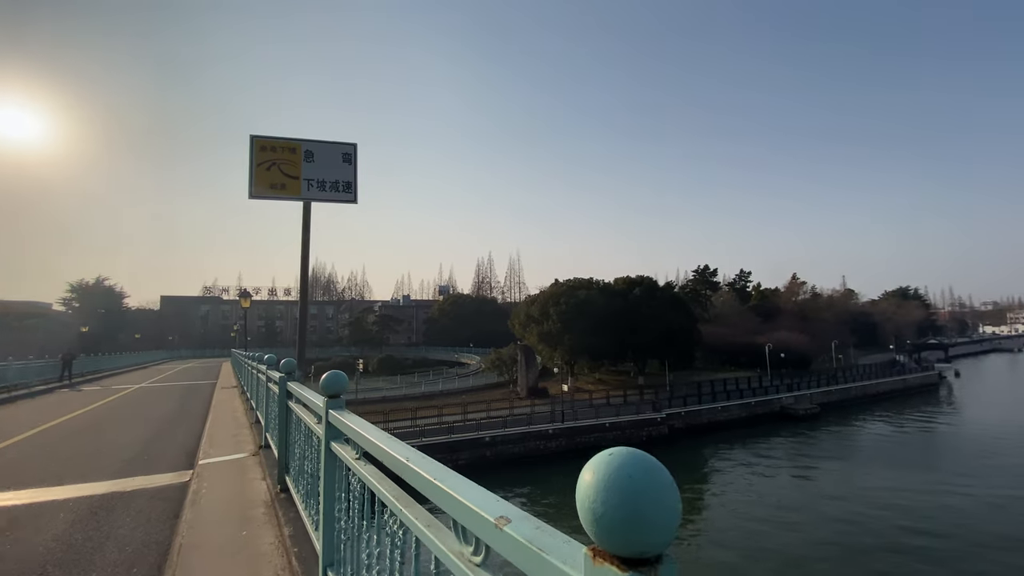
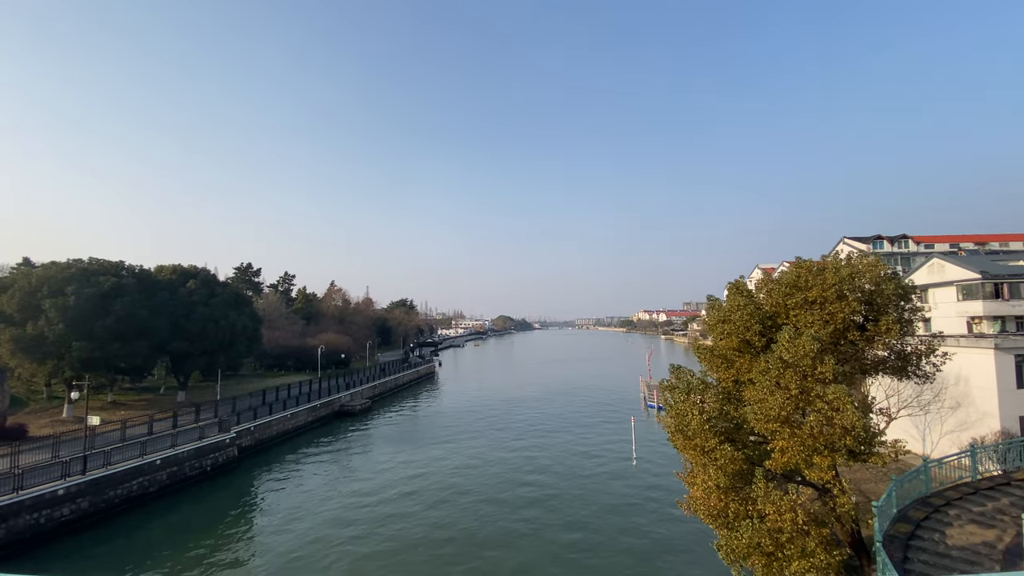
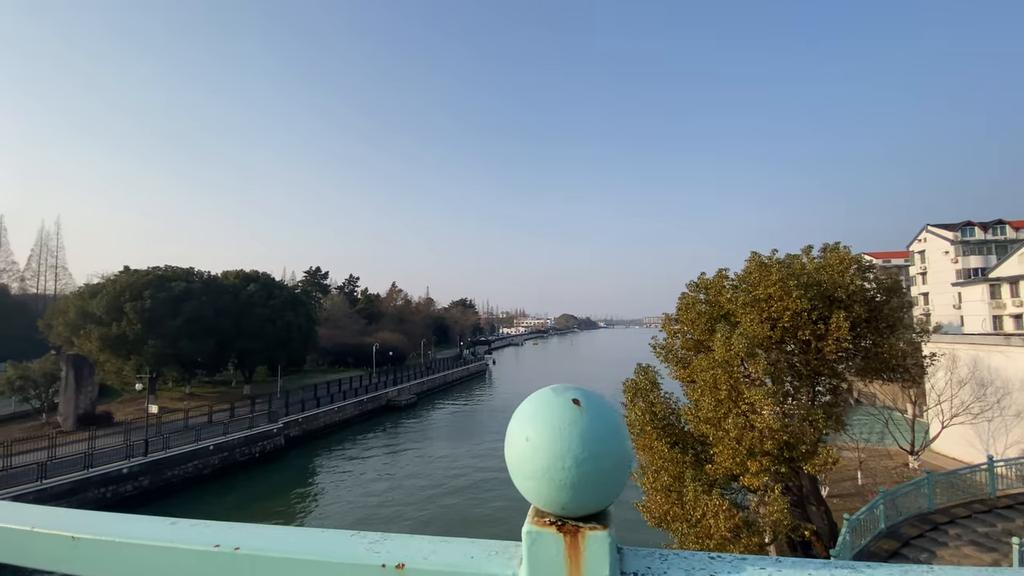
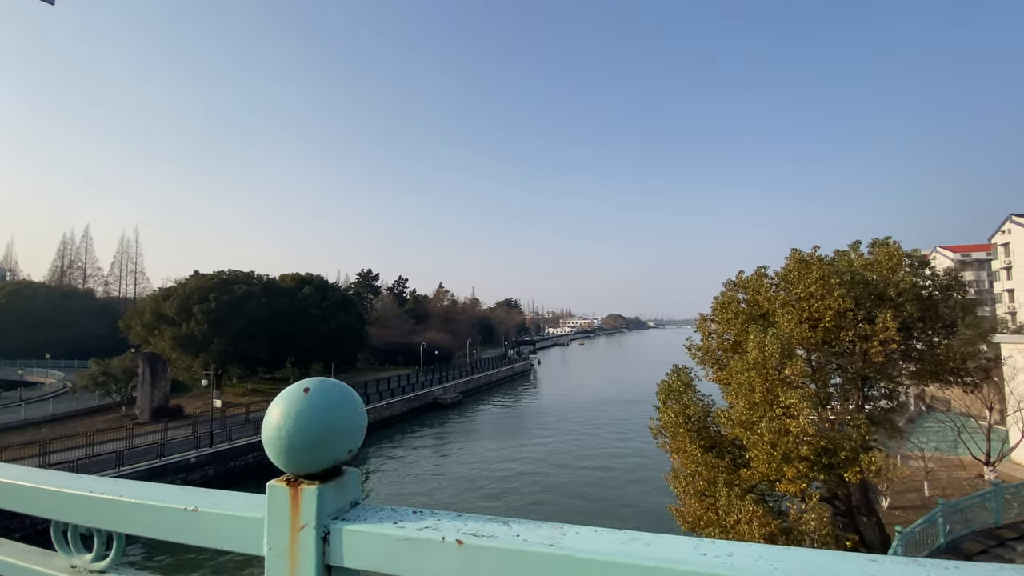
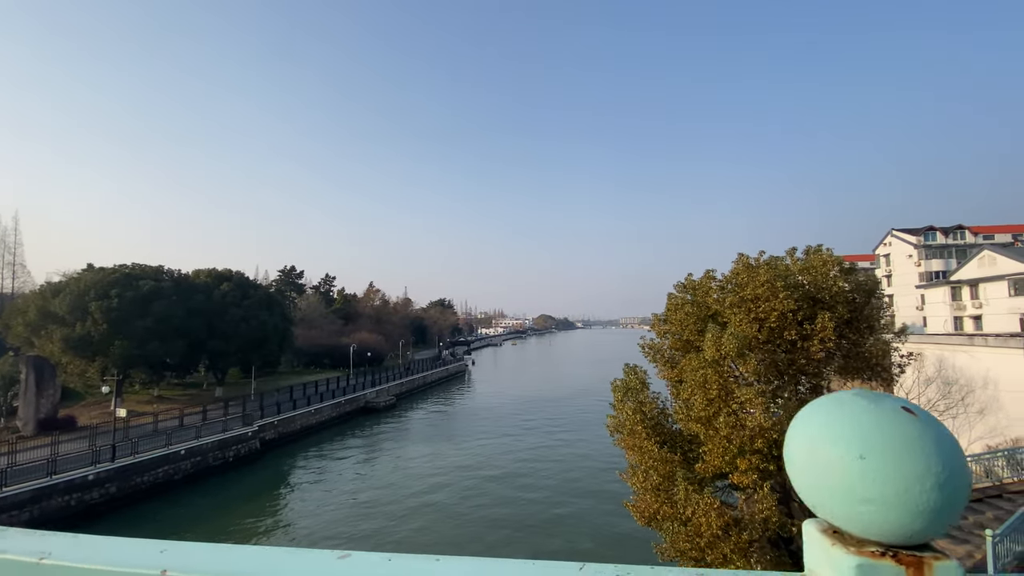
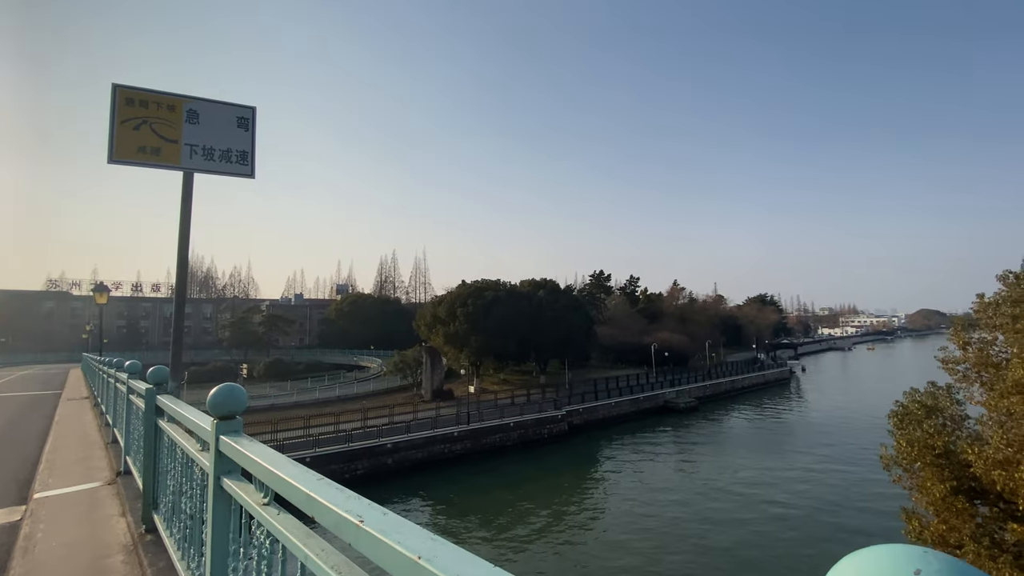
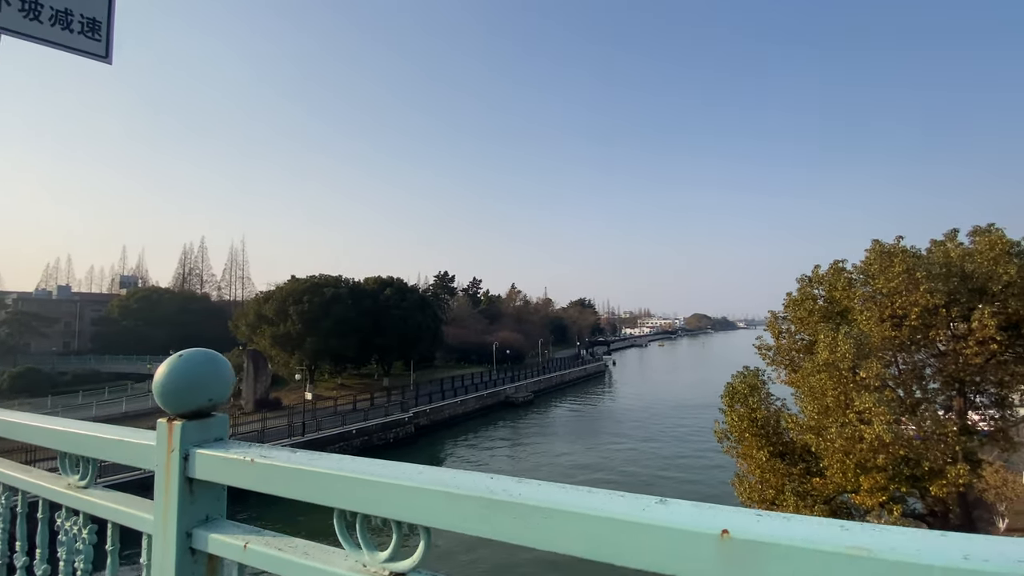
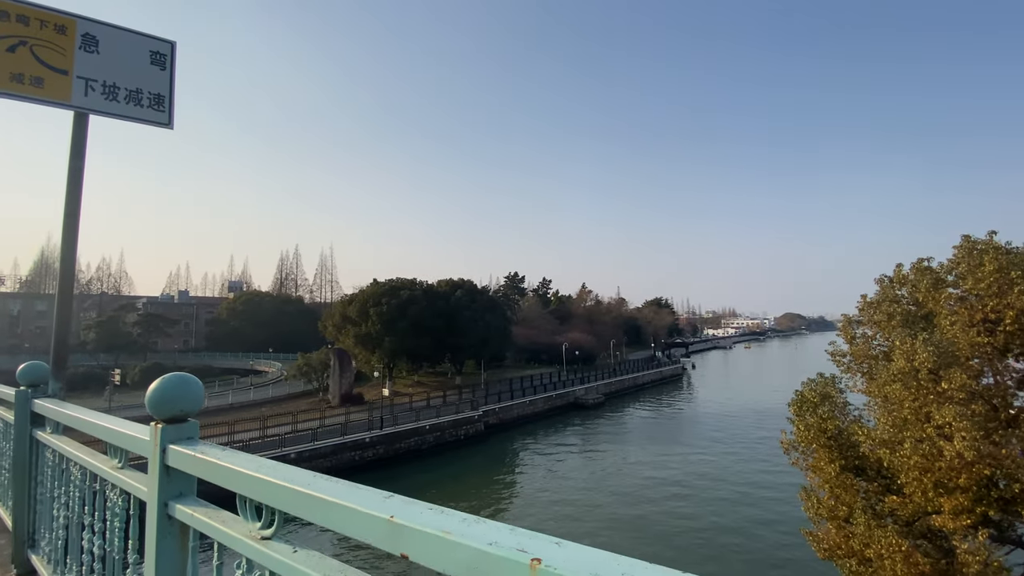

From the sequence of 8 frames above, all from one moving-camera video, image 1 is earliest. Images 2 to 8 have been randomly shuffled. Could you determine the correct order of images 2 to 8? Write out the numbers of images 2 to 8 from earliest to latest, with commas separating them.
6, 8, 7, 4, 3, 5, 2
